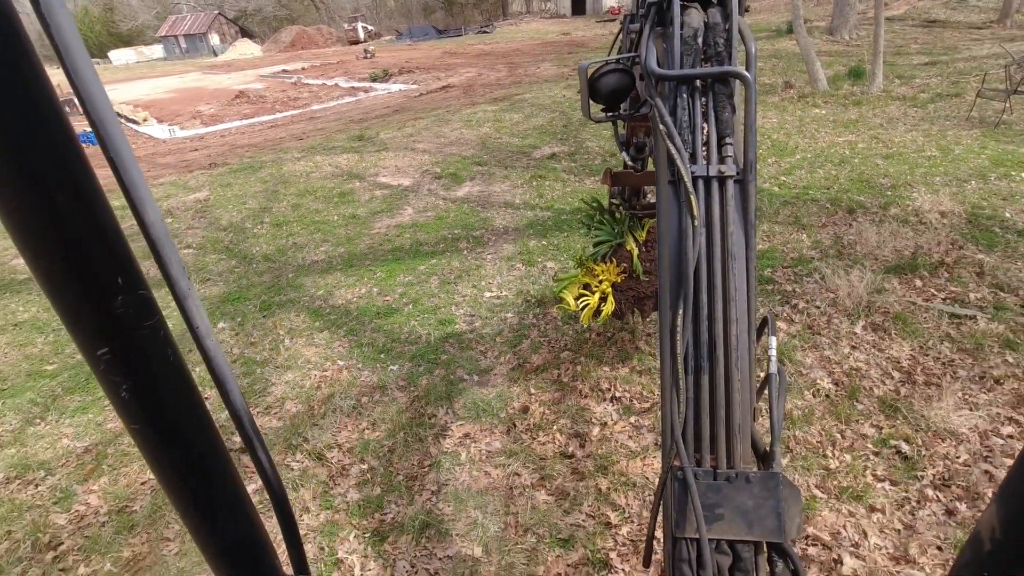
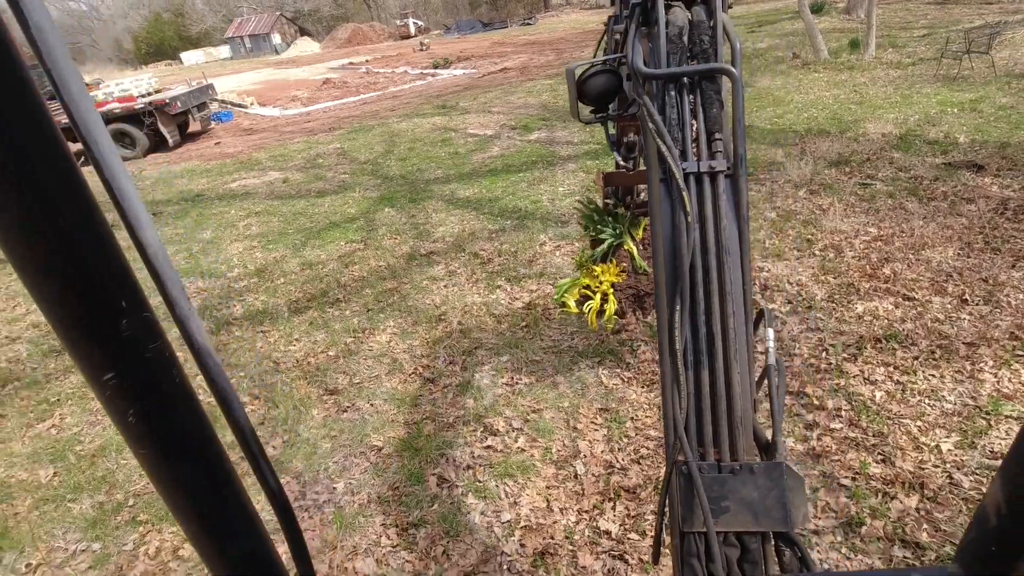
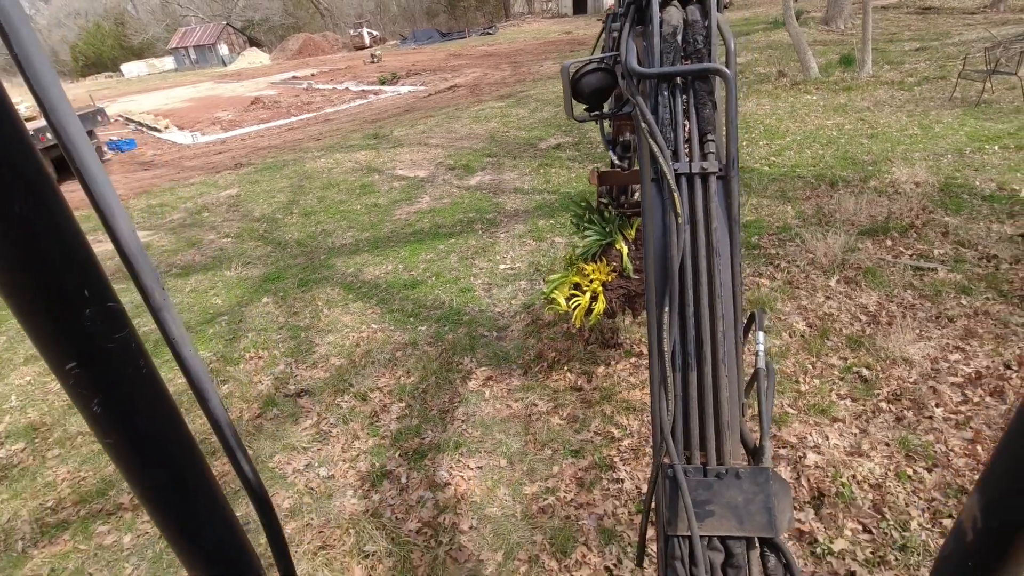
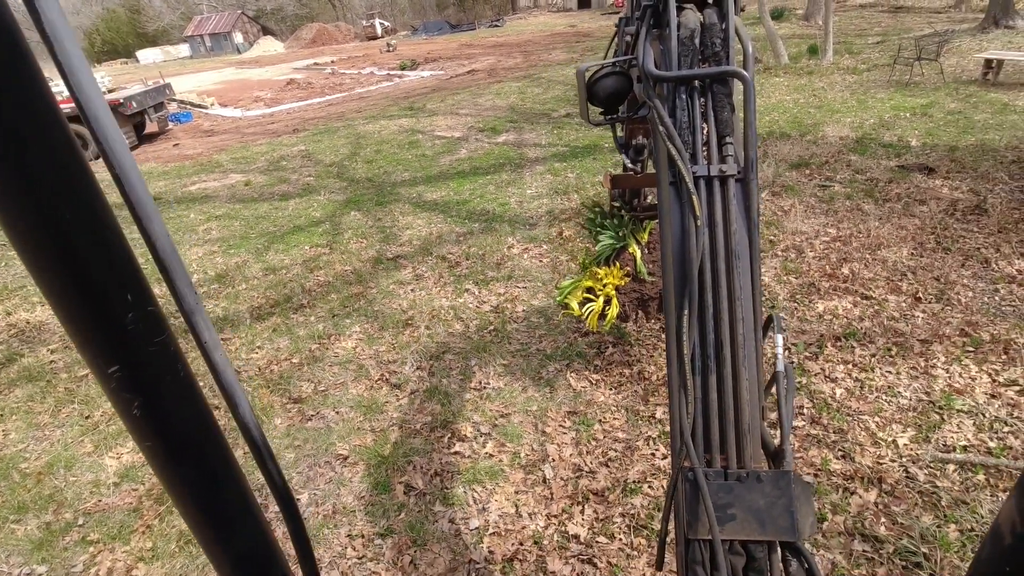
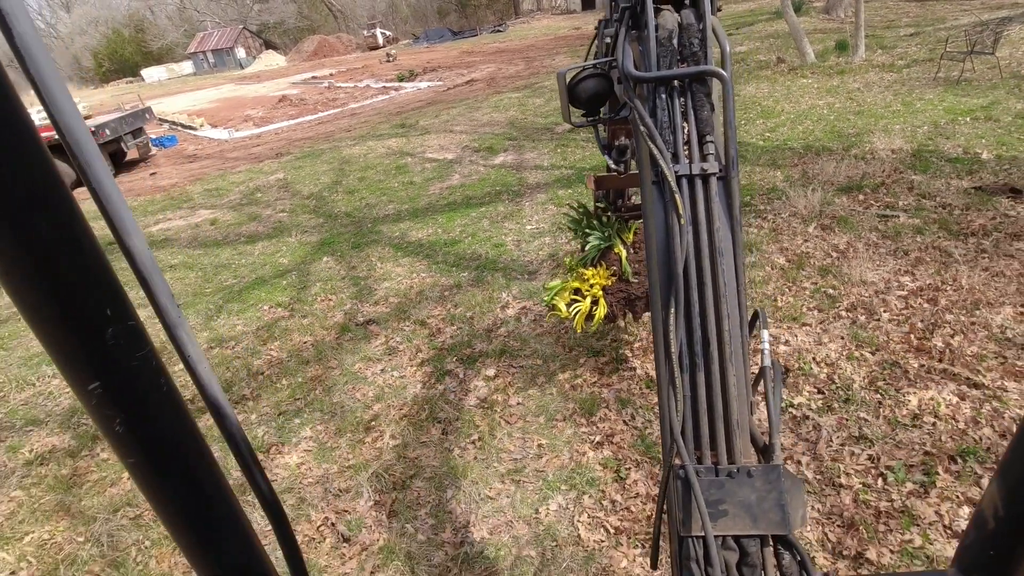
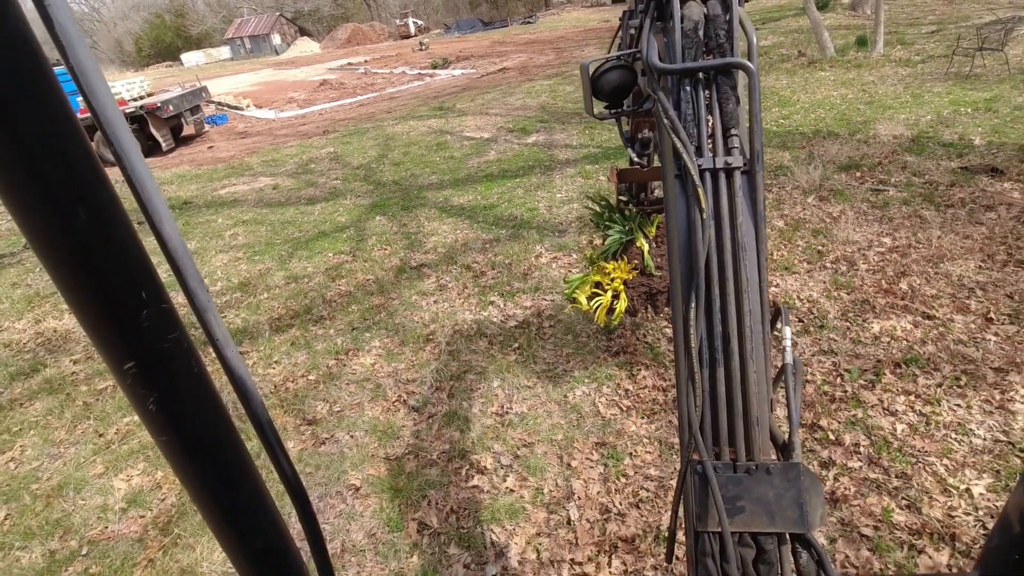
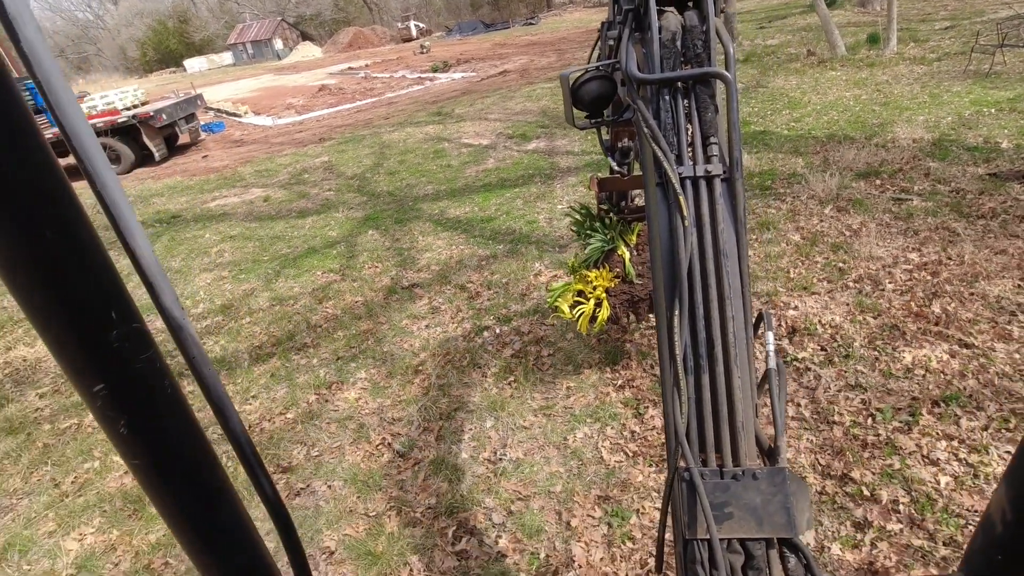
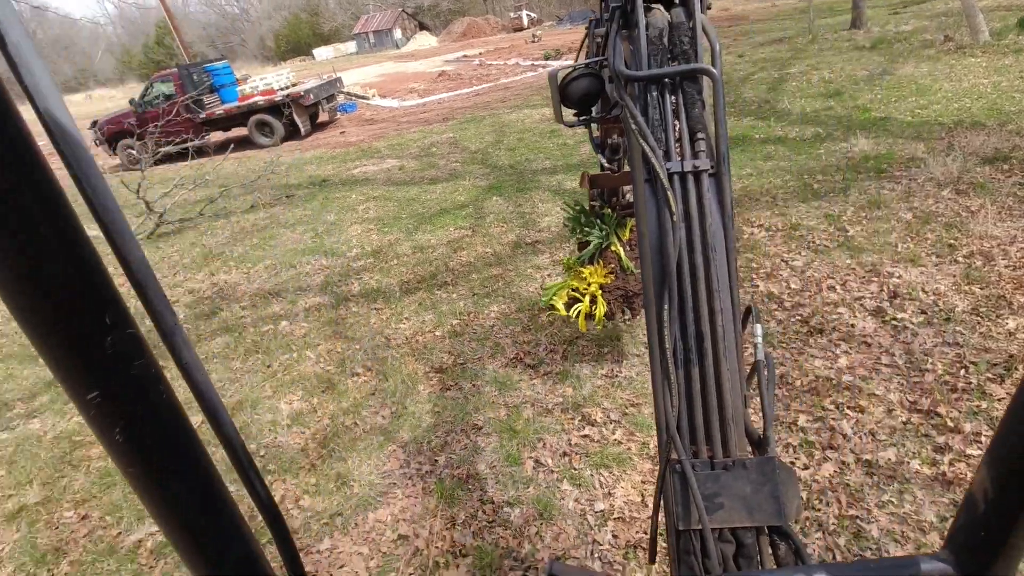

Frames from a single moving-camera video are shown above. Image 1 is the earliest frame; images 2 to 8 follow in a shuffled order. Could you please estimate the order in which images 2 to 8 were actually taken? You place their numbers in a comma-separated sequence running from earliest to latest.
3, 5, 7, 6, 4, 2, 8
